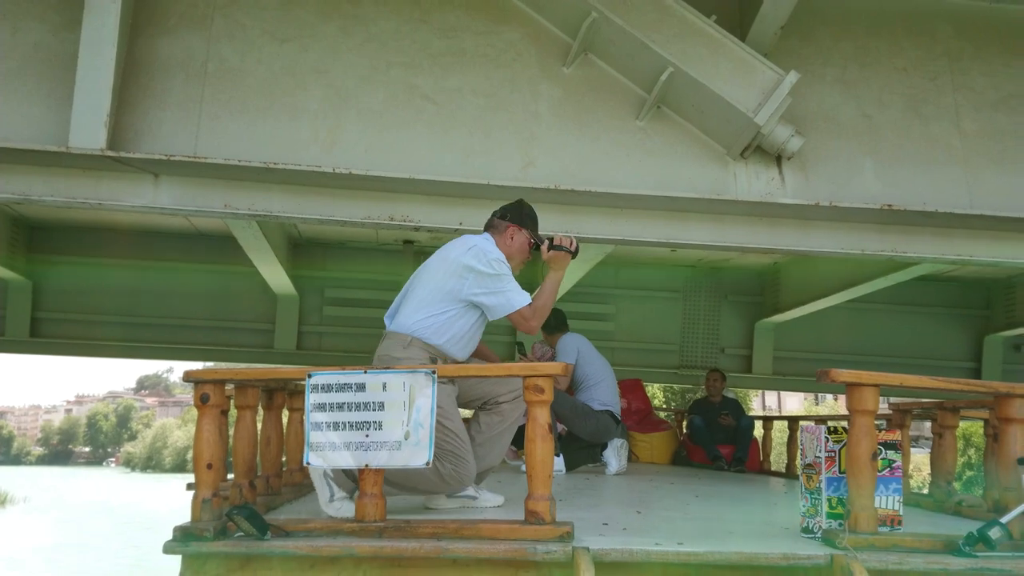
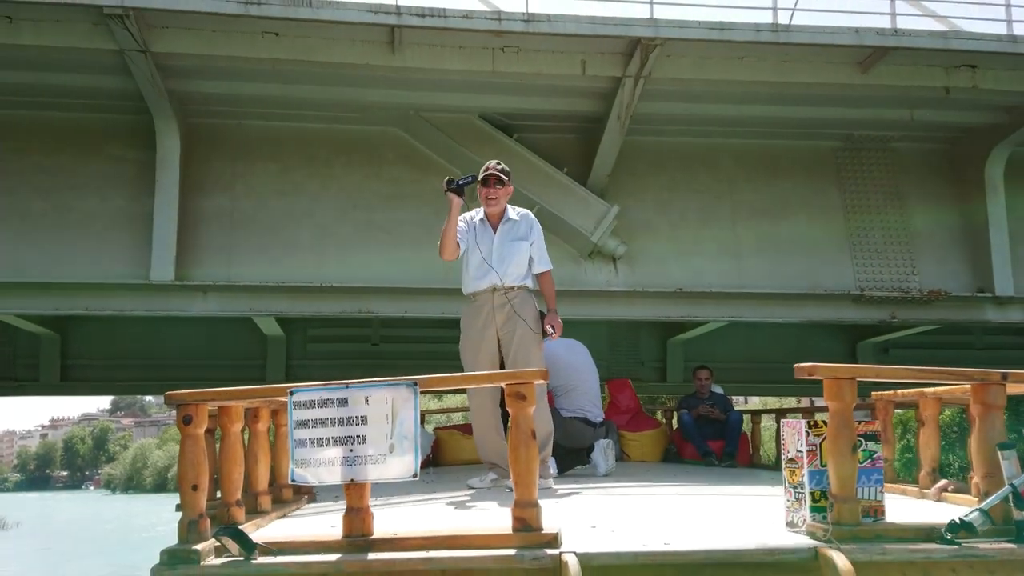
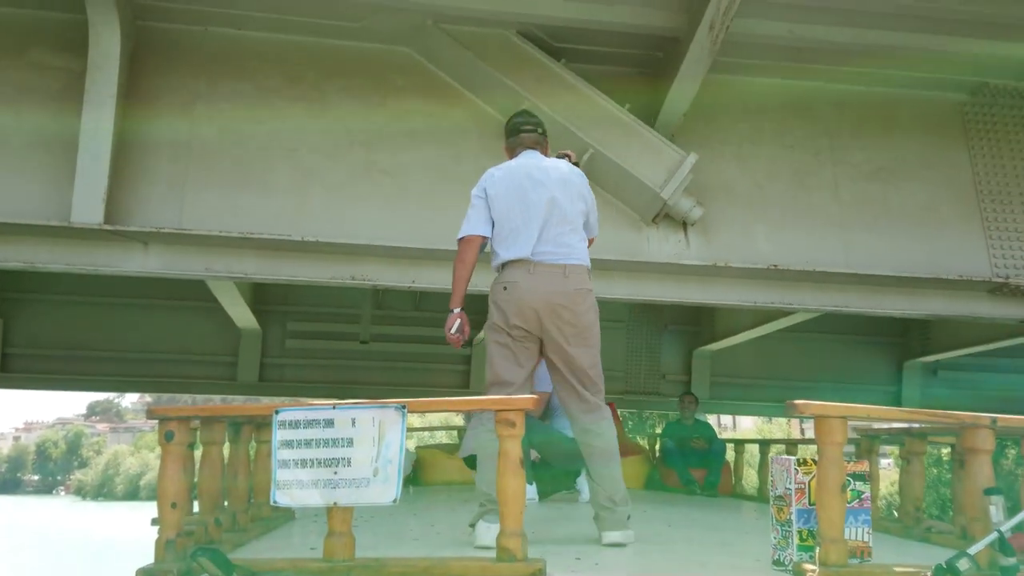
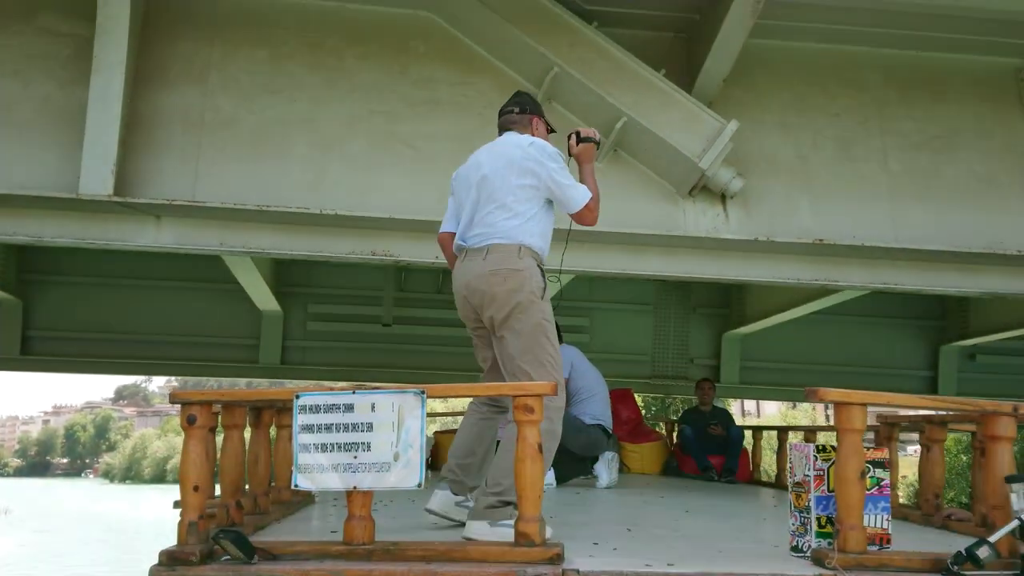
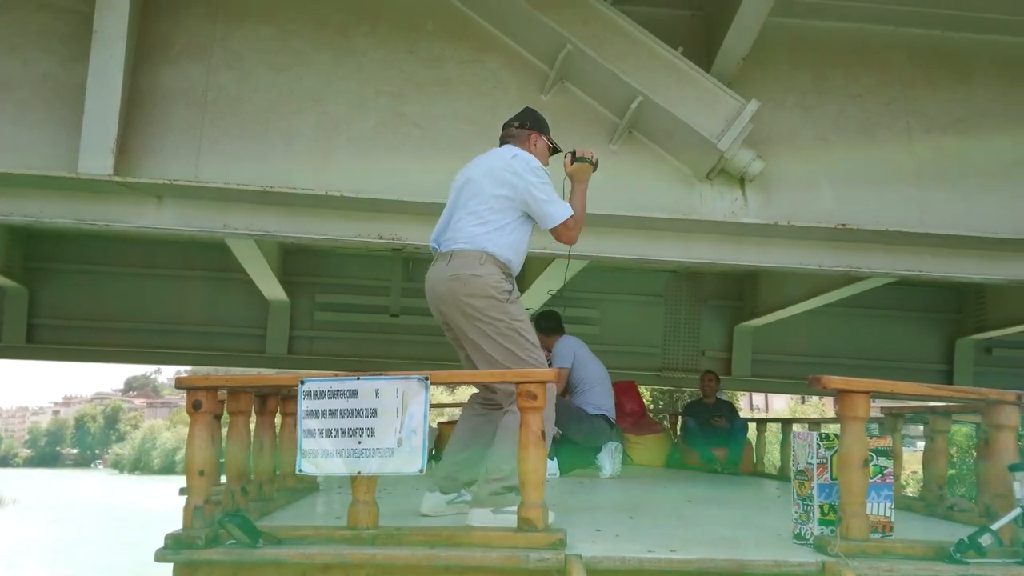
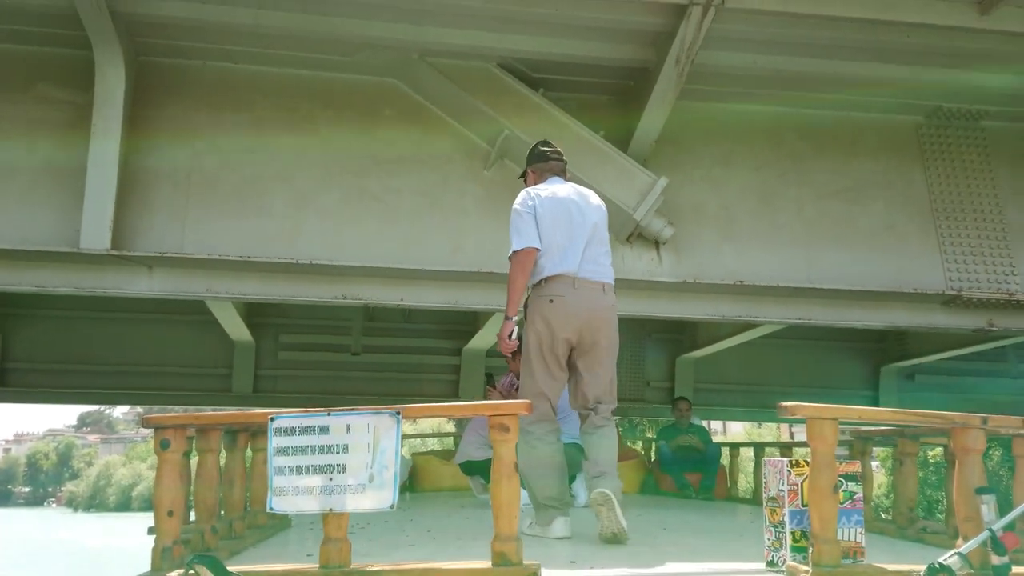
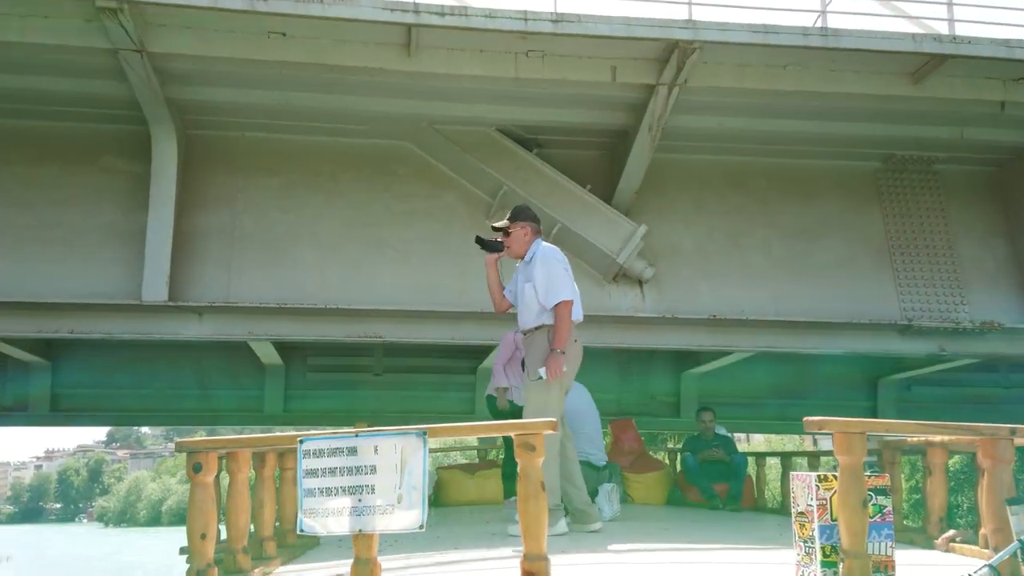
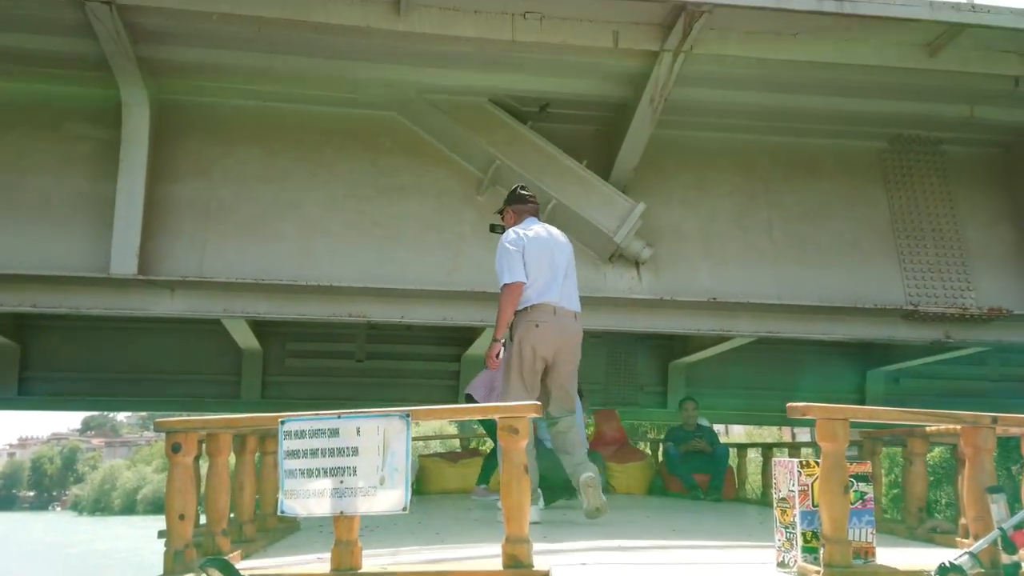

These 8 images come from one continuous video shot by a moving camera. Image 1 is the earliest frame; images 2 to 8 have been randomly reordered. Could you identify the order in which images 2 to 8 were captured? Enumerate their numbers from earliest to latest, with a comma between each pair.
5, 4, 3, 6, 8, 7, 2
